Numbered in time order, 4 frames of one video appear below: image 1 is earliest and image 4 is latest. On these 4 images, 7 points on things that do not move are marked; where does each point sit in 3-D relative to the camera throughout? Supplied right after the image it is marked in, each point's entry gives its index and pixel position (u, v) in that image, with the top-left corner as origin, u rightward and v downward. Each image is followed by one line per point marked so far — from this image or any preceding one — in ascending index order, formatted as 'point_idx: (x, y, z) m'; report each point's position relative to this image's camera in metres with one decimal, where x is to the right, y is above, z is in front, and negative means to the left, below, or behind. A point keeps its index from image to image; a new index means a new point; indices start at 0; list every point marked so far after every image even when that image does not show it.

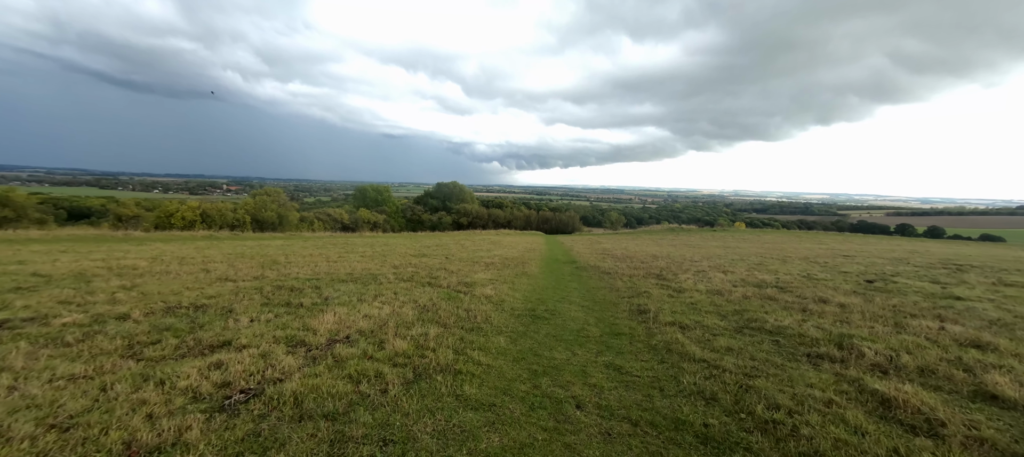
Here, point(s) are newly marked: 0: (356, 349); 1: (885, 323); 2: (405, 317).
0: (-2.9, -2.3, +7.4) m
1: (+9.2, -2.3, +9.7) m
2: (-2.7, -2.2, +9.8) m
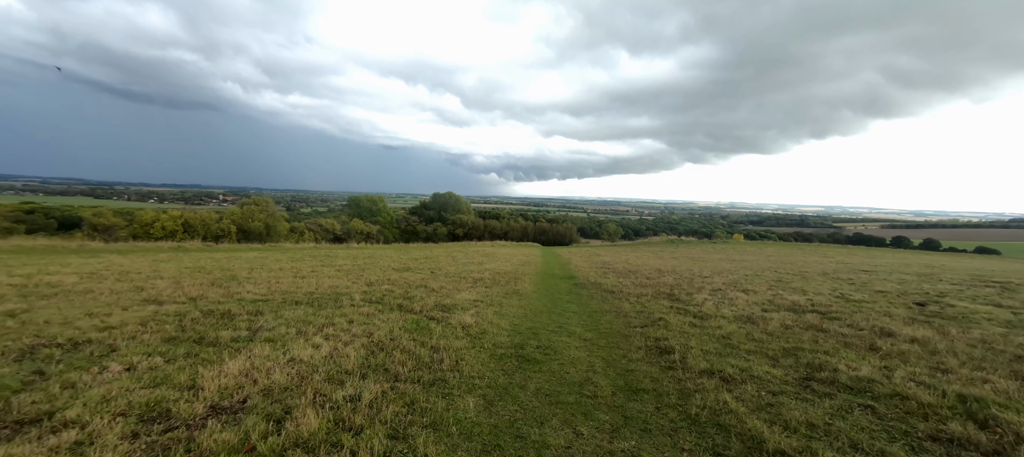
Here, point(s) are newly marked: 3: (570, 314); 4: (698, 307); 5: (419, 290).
0: (-3.3, -2.4, +4.8) m
1: (+8.8, -2.6, +7.1) m
2: (-3.1, -2.4, +7.2) m
3: (+1.9, -2.8, +12.9) m
4: (+6.4, -2.7, +13.5) m
5: (-4.1, -2.7, +17.3) m
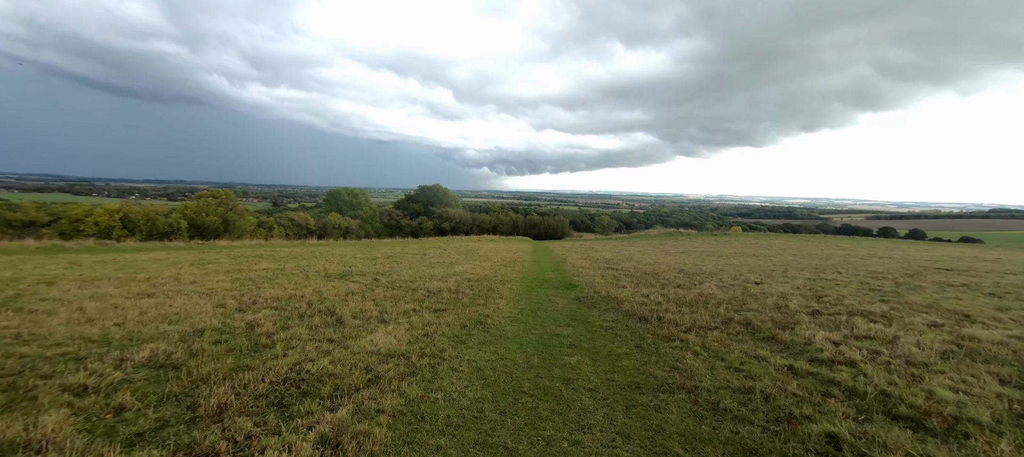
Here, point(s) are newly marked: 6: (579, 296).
0: (-4.0, -2.2, -2.7) m
1: (+8.0, -2.3, -0.1) m
2: (-3.8, -2.2, -0.3) m
3: (+1.0, -2.5, +5.6) m
4: (+5.5, -2.3, +6.3) m
5: (-5.1, -2.4, +9.8) m
6: (+2.5, -2.5, +14.5) m
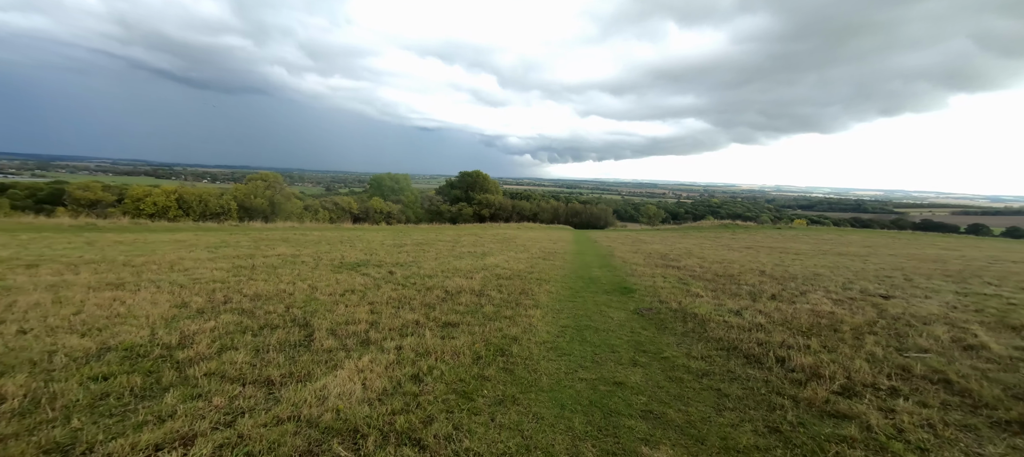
0: (-4.7, -2.3, -5.6) m
1: (+7.5, -2.5, -4.2) m
2: (-4.3, -2.2, -3.2) m
3: (+1.2, -2.4, +2.1) m
4: (+5.7, -2.3, +2.3) m
5: (-4.4, -2.0, +7.0) m
6: (+3.6, -2.2, +10.9) m
